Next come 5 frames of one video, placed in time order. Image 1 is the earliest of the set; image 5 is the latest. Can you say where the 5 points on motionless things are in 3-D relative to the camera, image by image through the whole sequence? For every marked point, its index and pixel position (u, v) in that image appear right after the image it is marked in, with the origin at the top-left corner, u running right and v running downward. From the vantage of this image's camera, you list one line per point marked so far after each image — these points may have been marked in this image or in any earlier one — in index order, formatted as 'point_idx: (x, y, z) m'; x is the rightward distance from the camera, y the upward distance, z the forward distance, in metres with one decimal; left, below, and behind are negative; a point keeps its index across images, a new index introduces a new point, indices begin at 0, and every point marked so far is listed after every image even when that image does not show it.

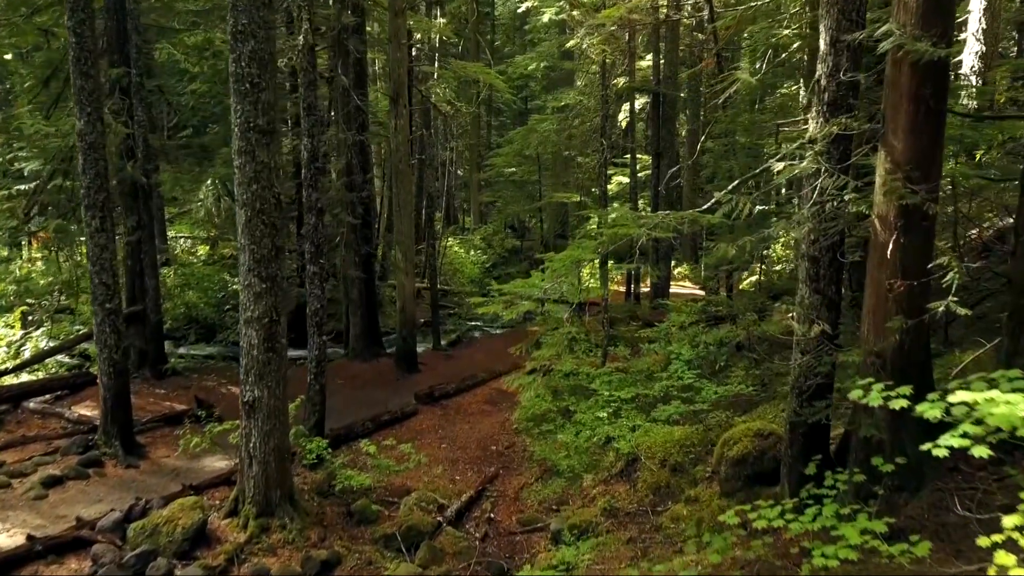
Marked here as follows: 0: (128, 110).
0: (-7.3, +3.4, +11.6) m
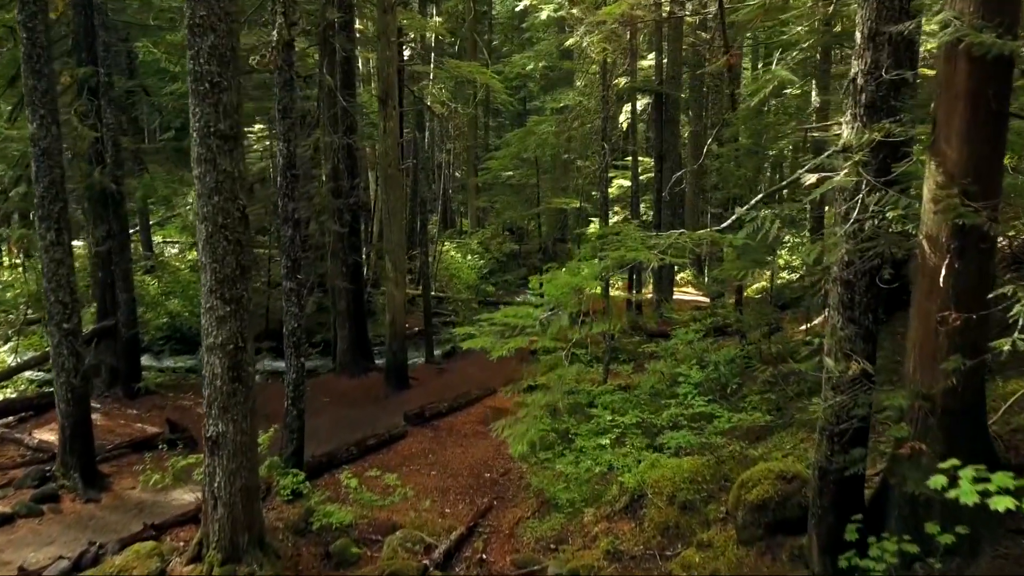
0: (-7.4, +3.2, +10.9) m
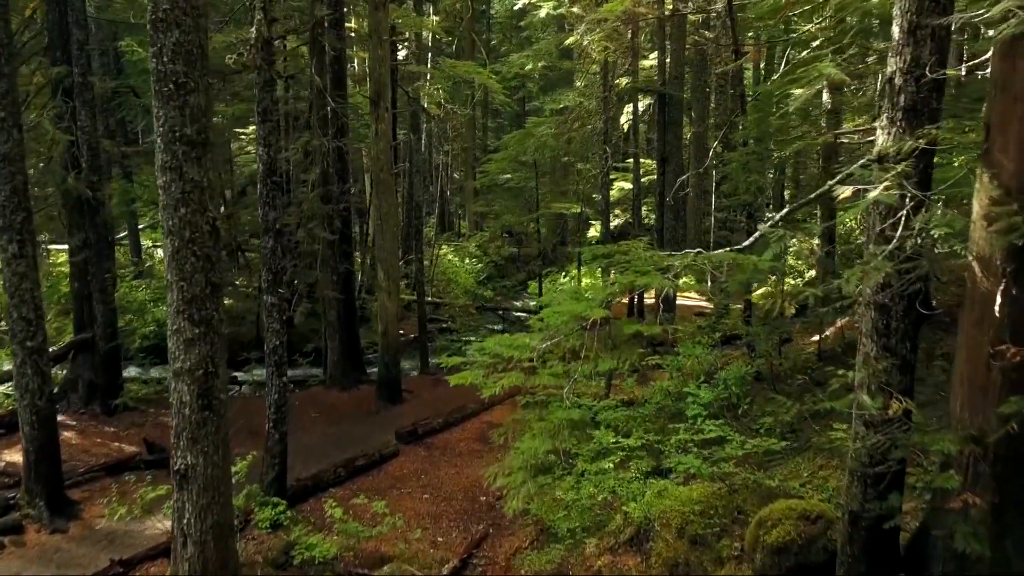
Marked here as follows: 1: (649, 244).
0: (-7.5, +3.0, +10.3) m
1: (+1.5, +0.5, +6.8) m
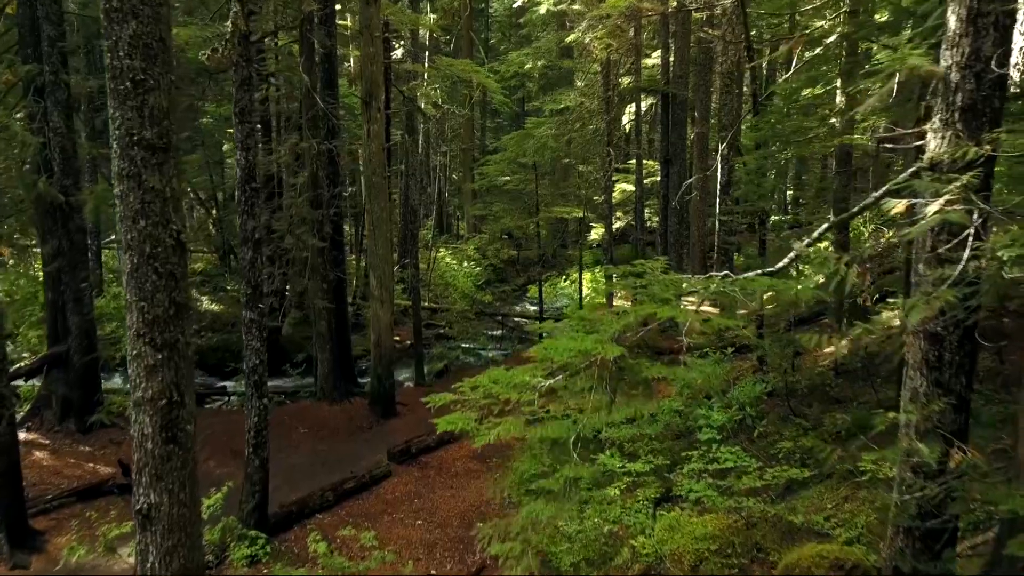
0: (-7.5, +2.8, +9.7) m
1: (+1.5, +0.4, +6.2) m
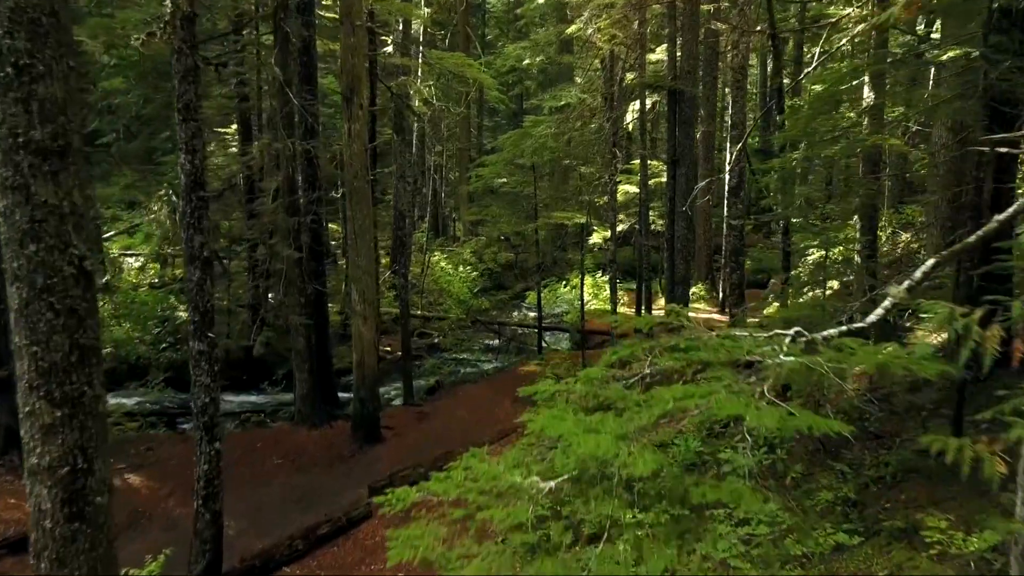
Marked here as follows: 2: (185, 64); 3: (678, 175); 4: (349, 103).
0: (-7.6, +2.5, +8.7) m
1: (+1.4, +0.1, +5.2) m
2: (-3.2, +2.3, +6.1) m
3: (+4.4, +2.9, +15.8) m
4: (-2.9, +3.3, +10.9) m
